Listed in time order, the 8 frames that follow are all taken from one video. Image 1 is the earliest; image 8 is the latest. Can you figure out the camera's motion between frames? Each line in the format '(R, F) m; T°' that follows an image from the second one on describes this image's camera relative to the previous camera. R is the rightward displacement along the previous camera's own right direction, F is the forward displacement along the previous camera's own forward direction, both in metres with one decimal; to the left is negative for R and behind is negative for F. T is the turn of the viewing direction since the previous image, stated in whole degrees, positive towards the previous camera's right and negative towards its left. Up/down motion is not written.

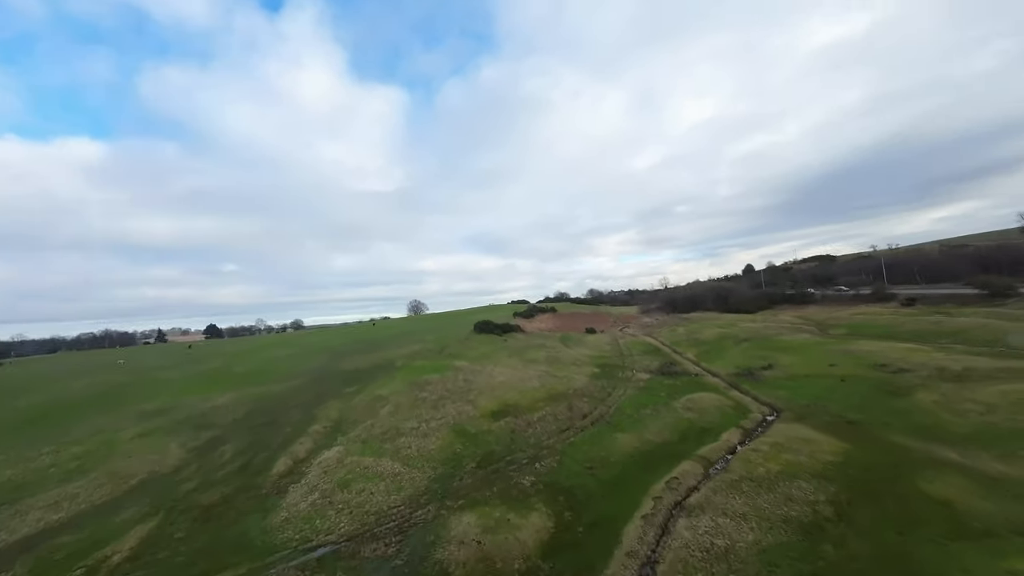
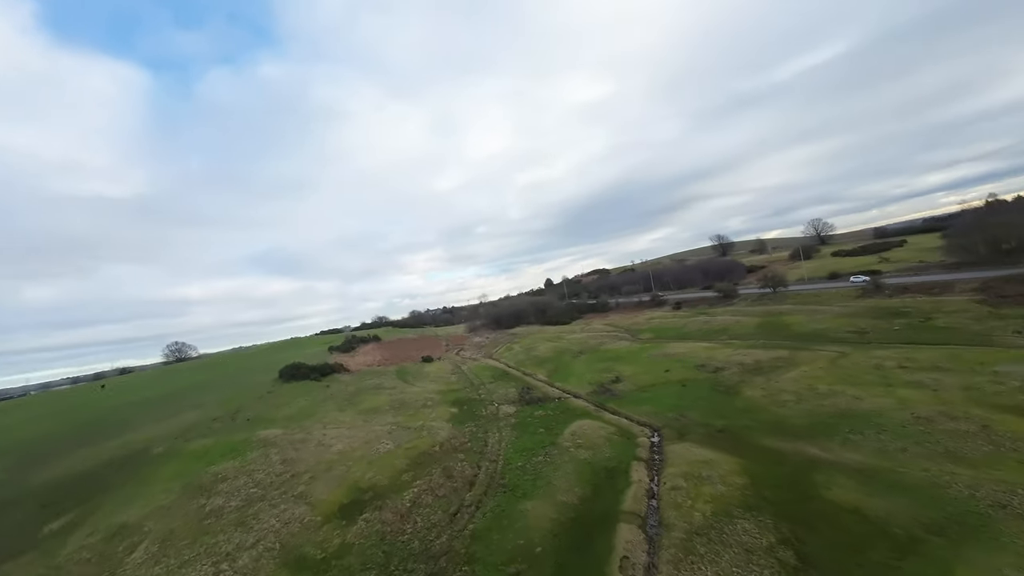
(-3.0, +7.8) m; +27°
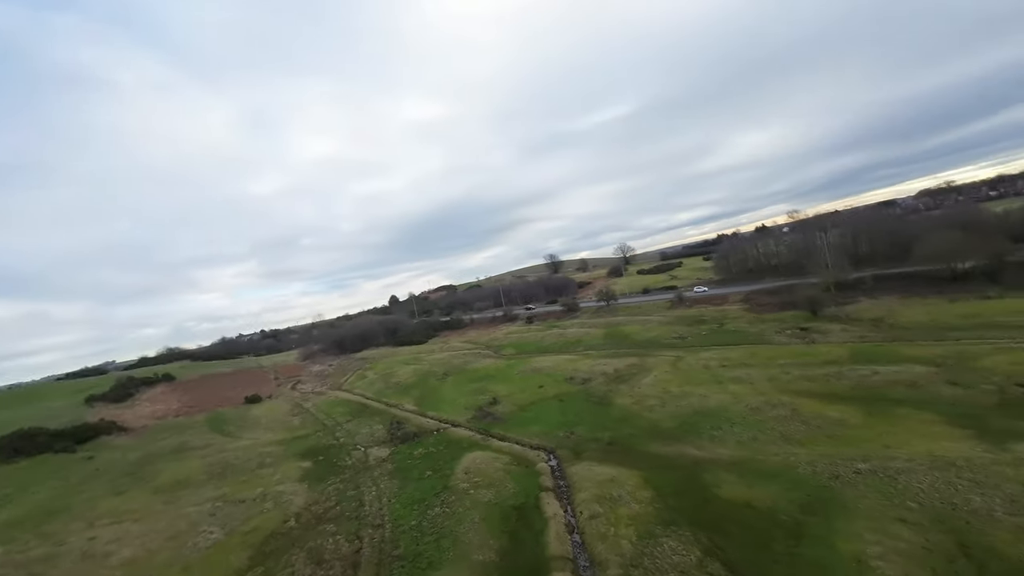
(-3.1, +3.8) m; +23°
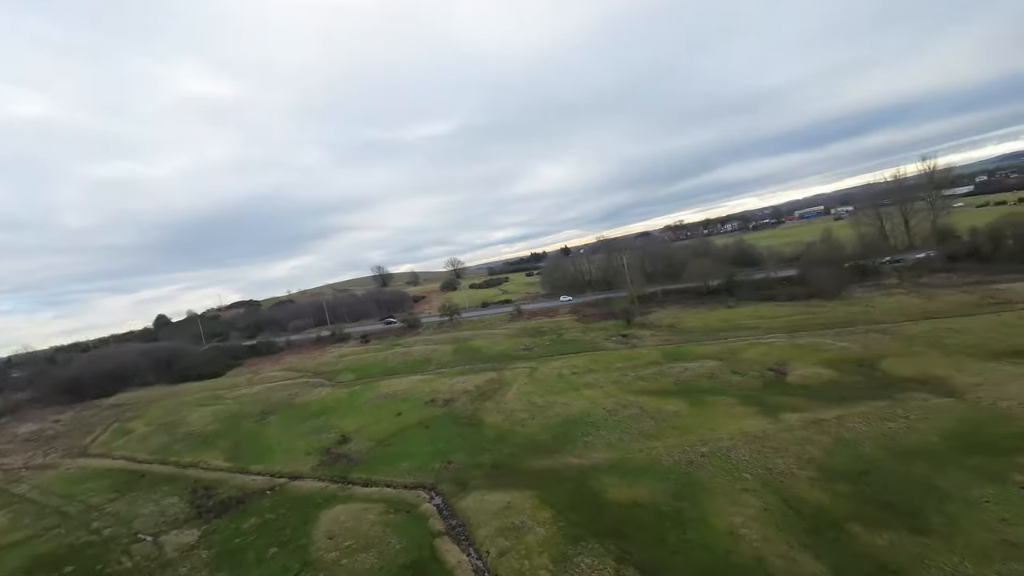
(-3.6, +2.9) m; +25°
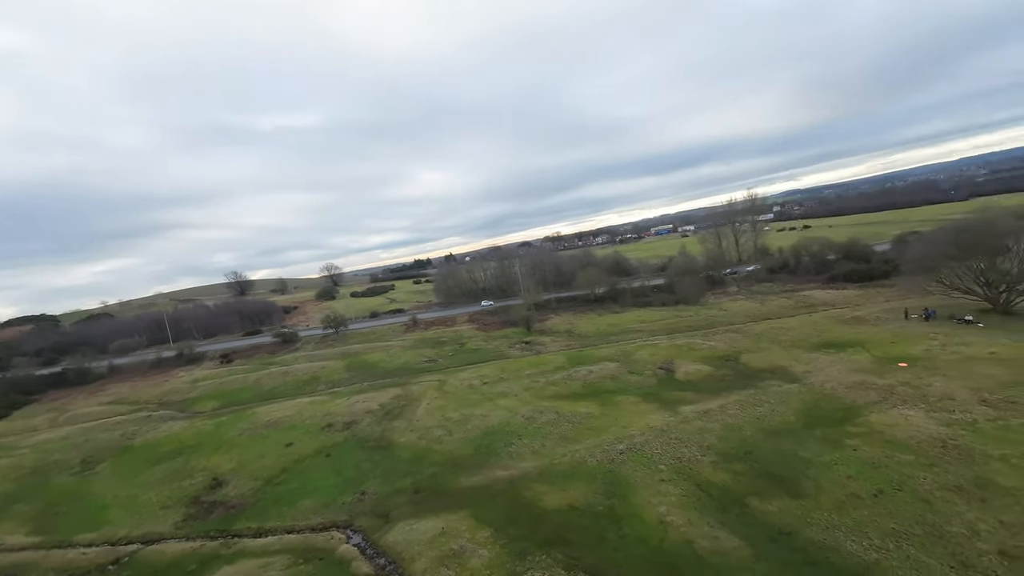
(-2.8, +1.2) m; +17°
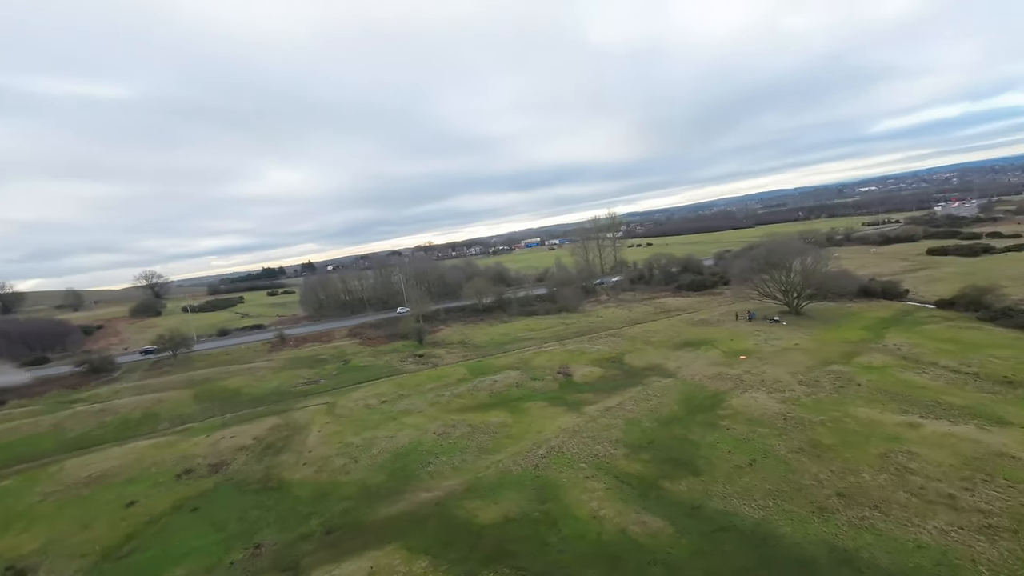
(-3.3, +1.0) m; +18°
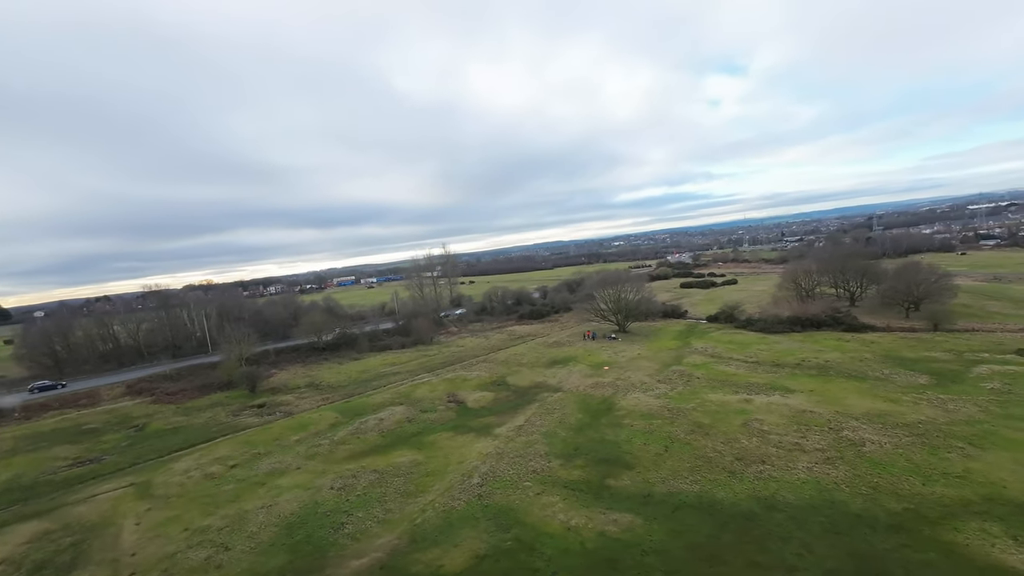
(-7.0, +3.1) m; +25°
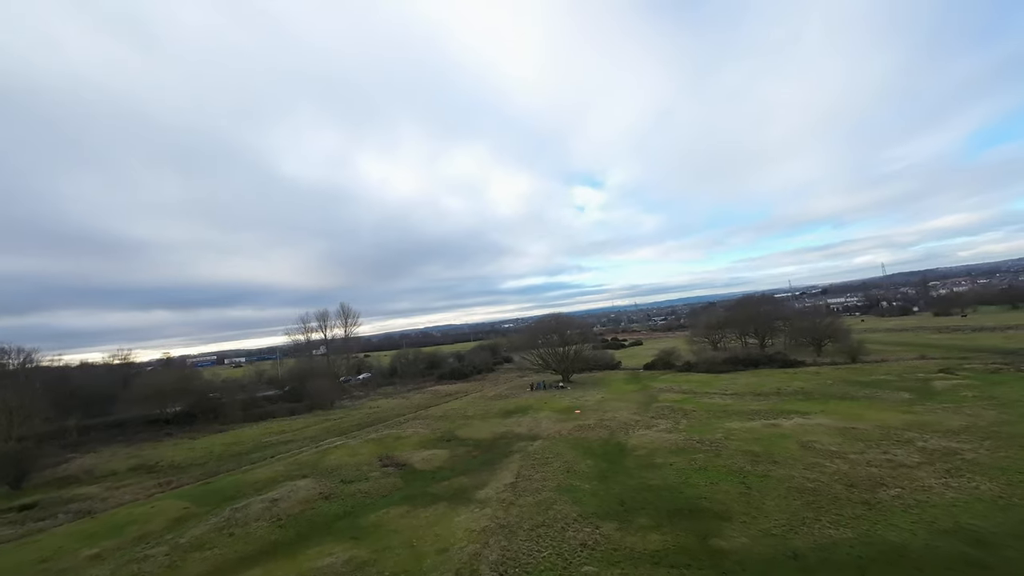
(-5.4, +10.7) m; +15°
